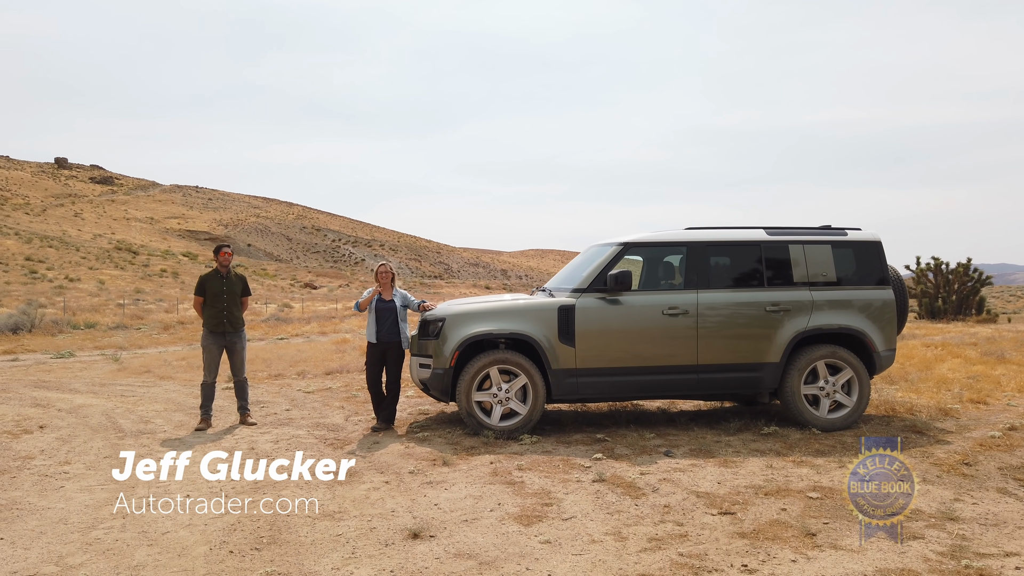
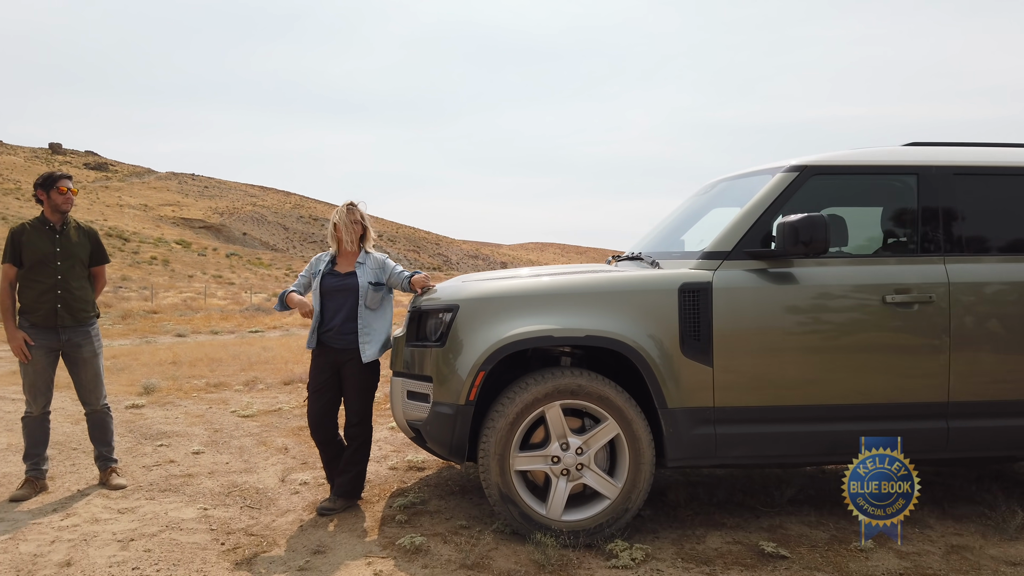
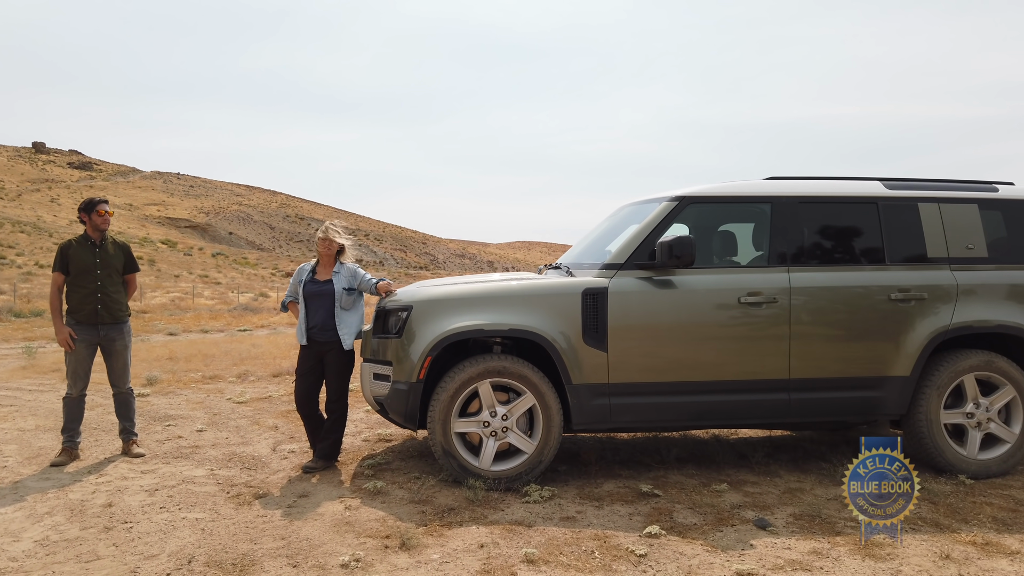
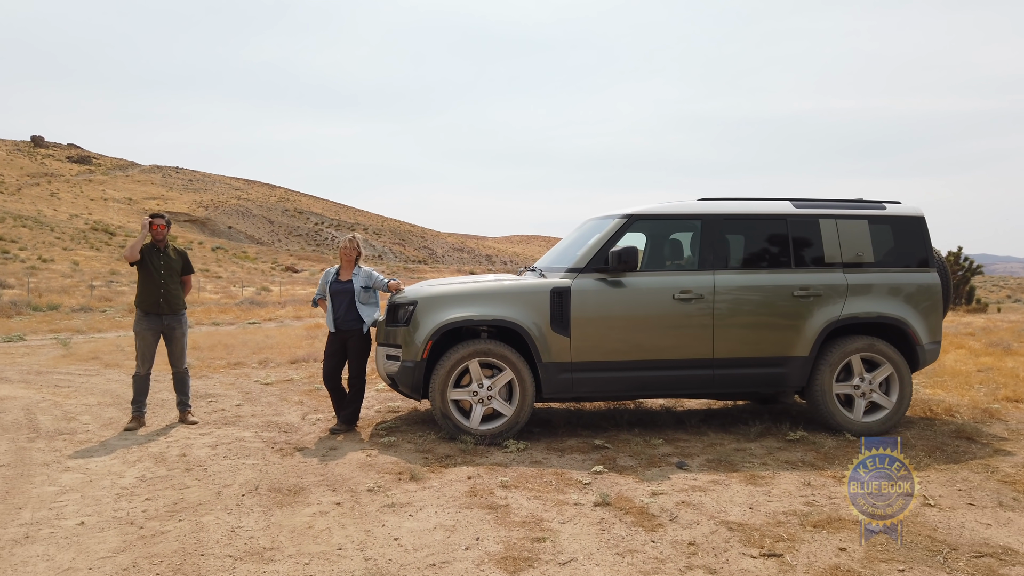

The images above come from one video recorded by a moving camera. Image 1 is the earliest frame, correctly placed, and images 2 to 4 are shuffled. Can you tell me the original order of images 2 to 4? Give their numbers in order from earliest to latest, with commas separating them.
4, 3, 2
